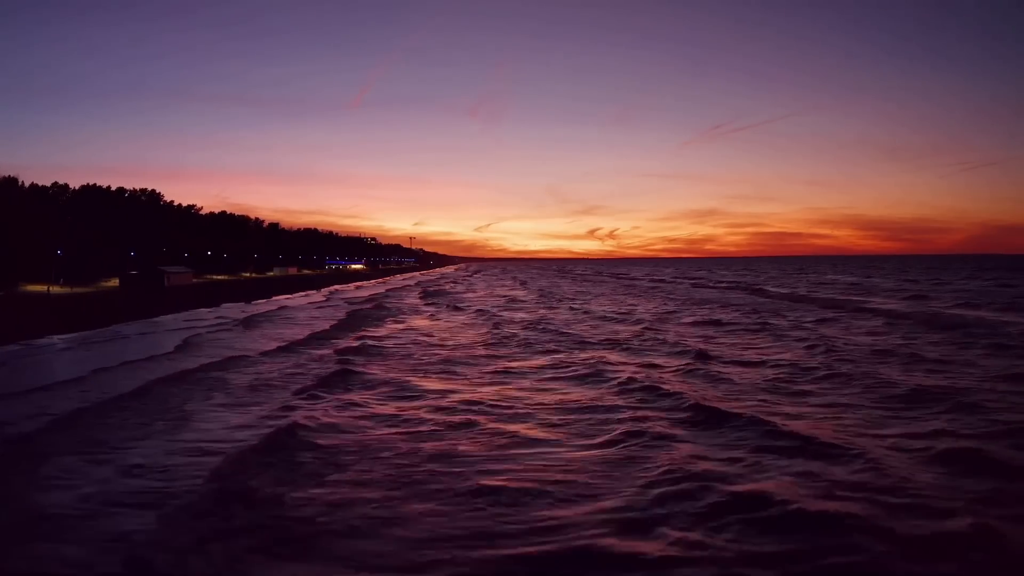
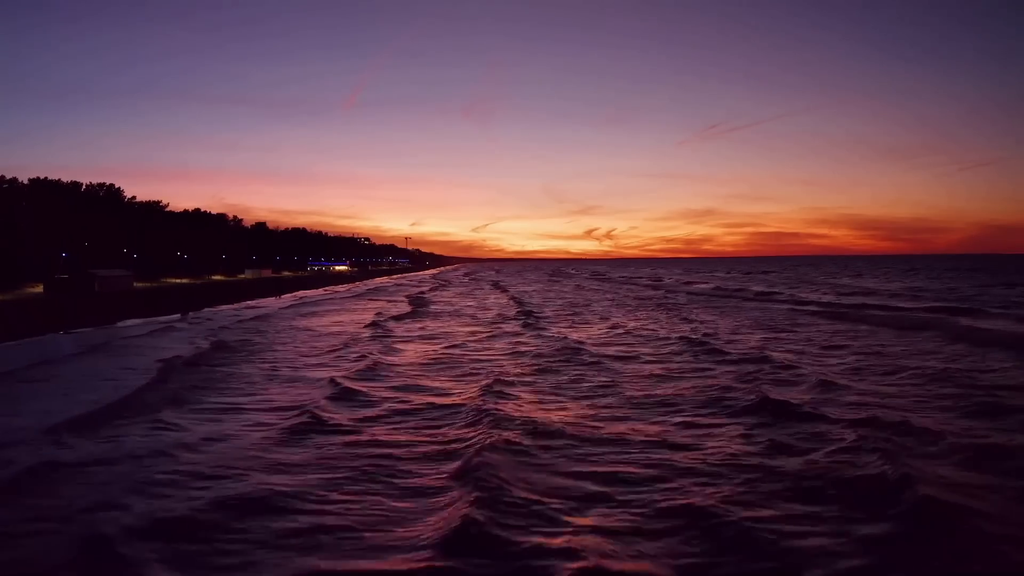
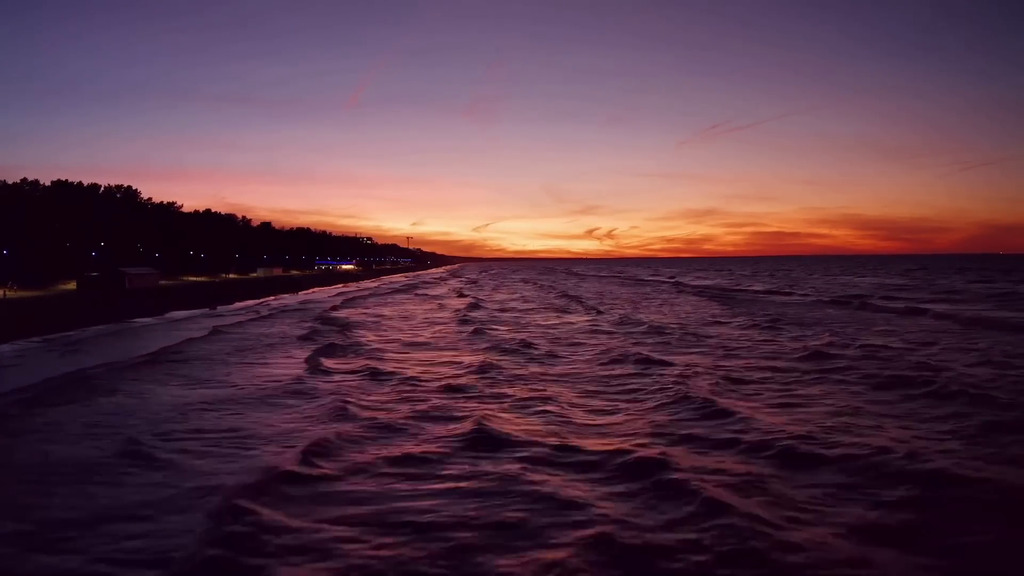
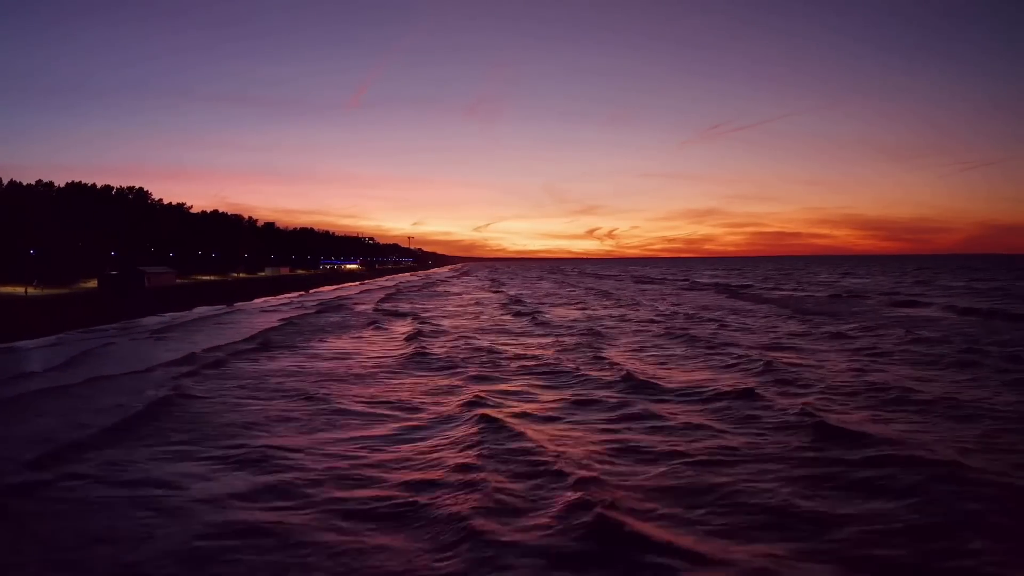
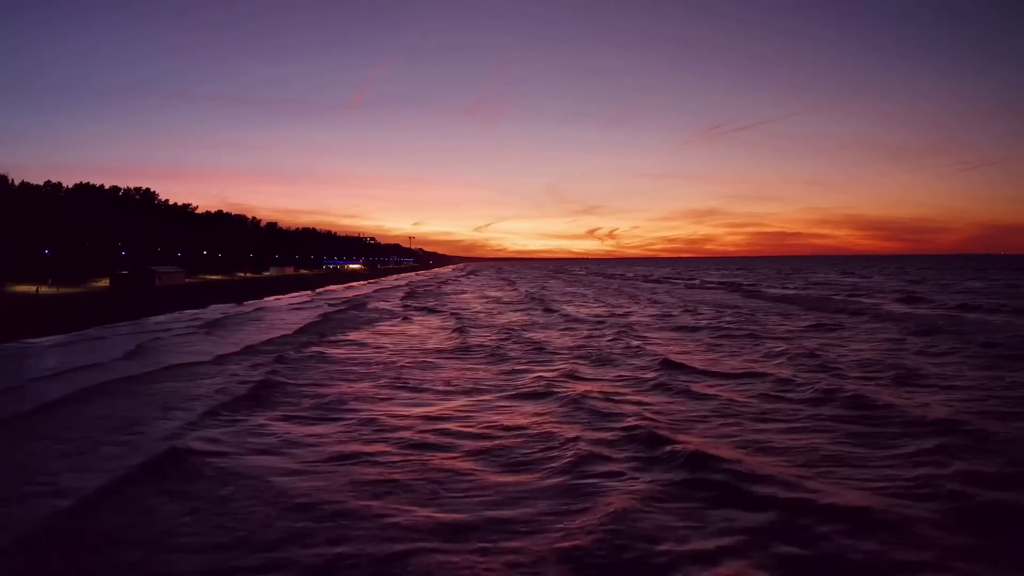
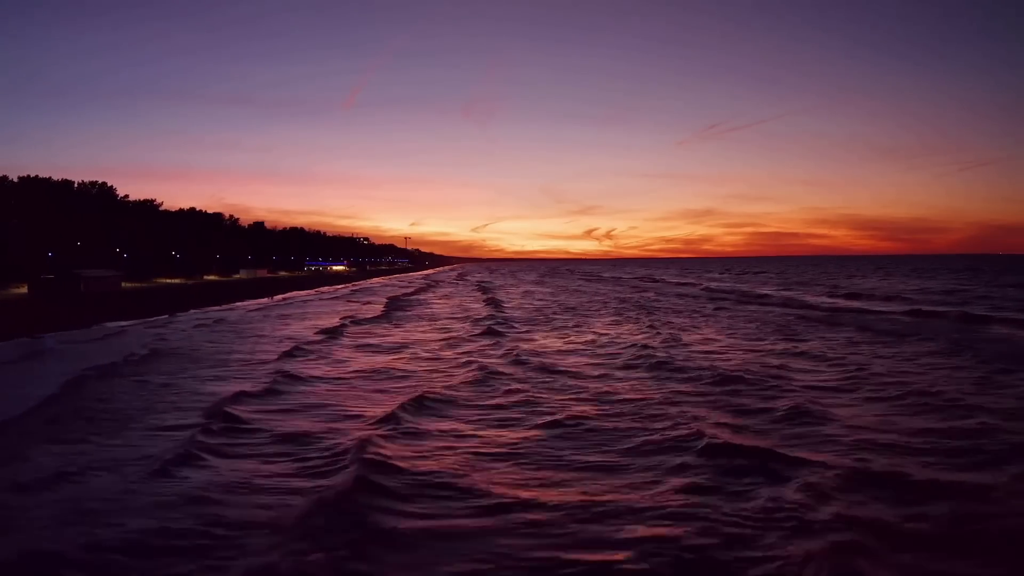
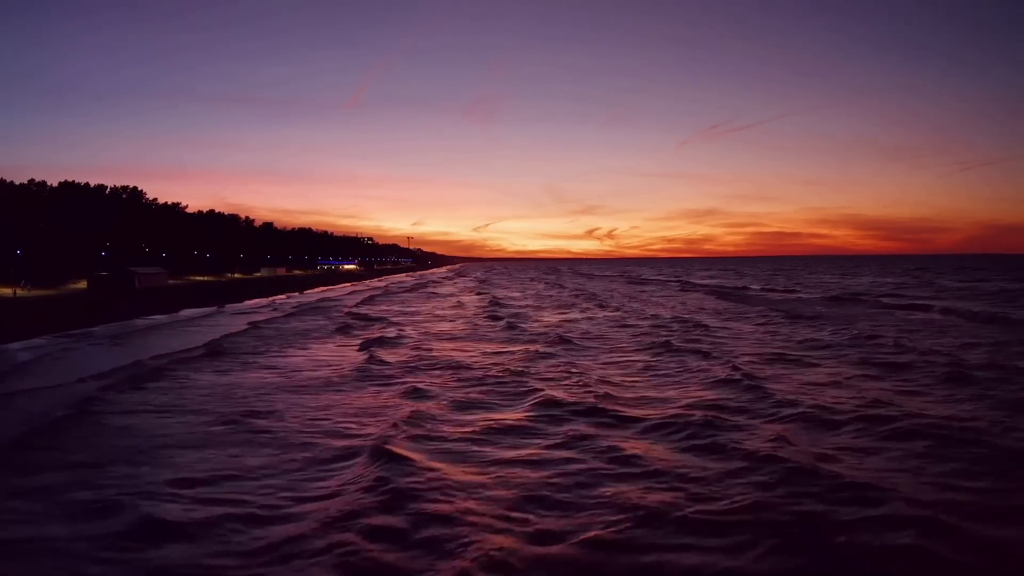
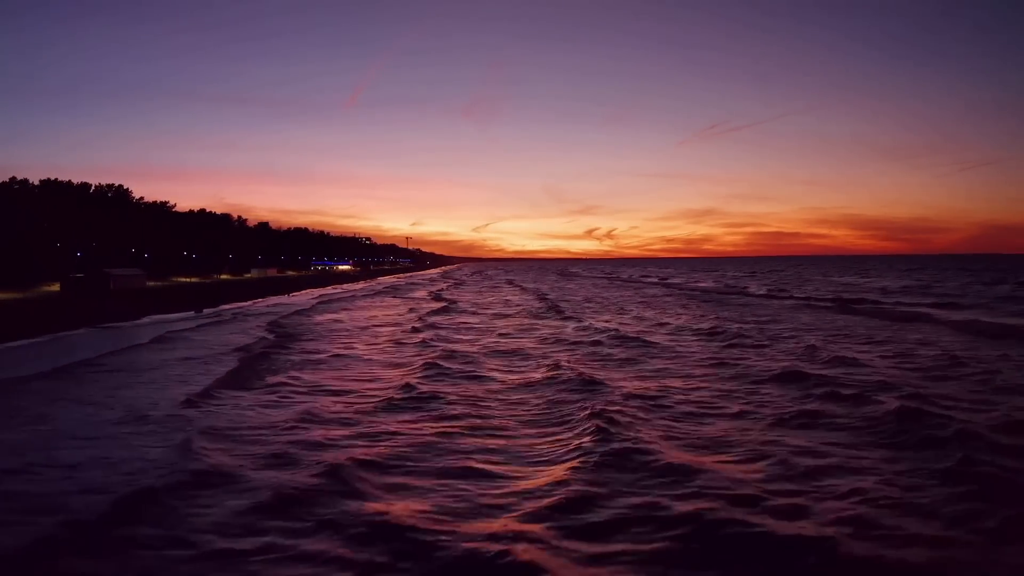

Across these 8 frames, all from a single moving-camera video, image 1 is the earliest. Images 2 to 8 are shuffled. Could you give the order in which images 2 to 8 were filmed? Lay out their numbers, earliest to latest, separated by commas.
5, 4, 7, 3, 8, 2, 6
